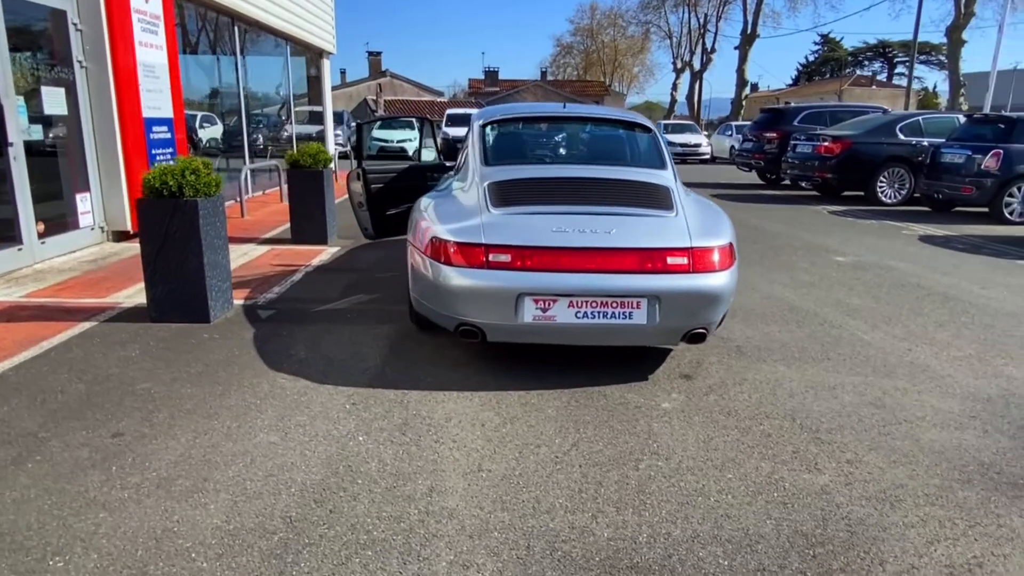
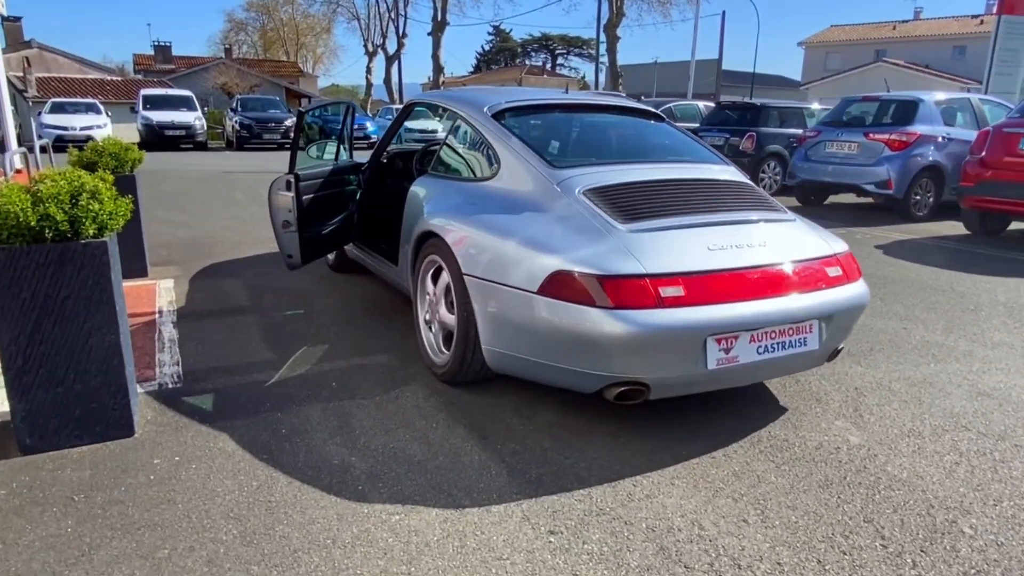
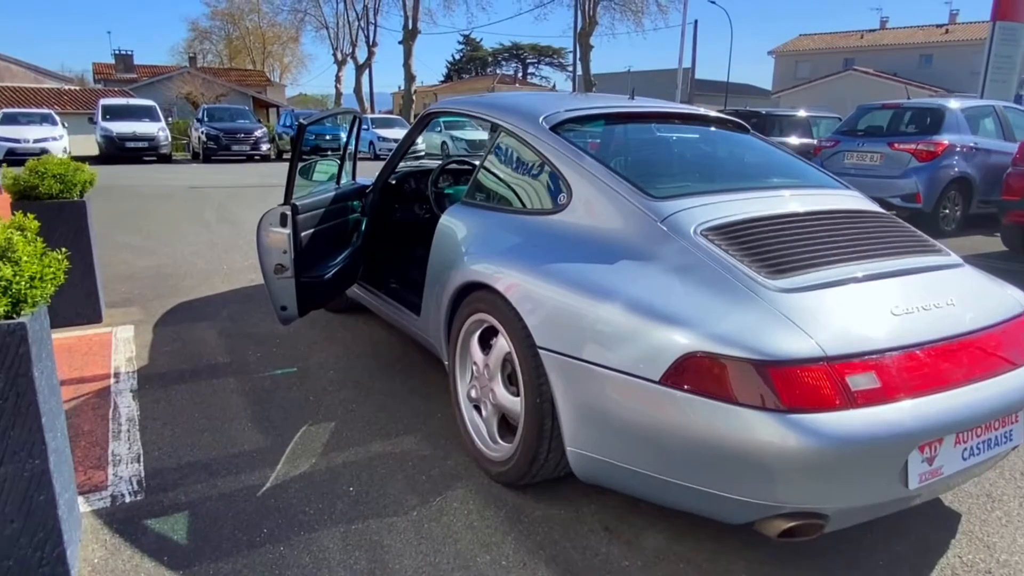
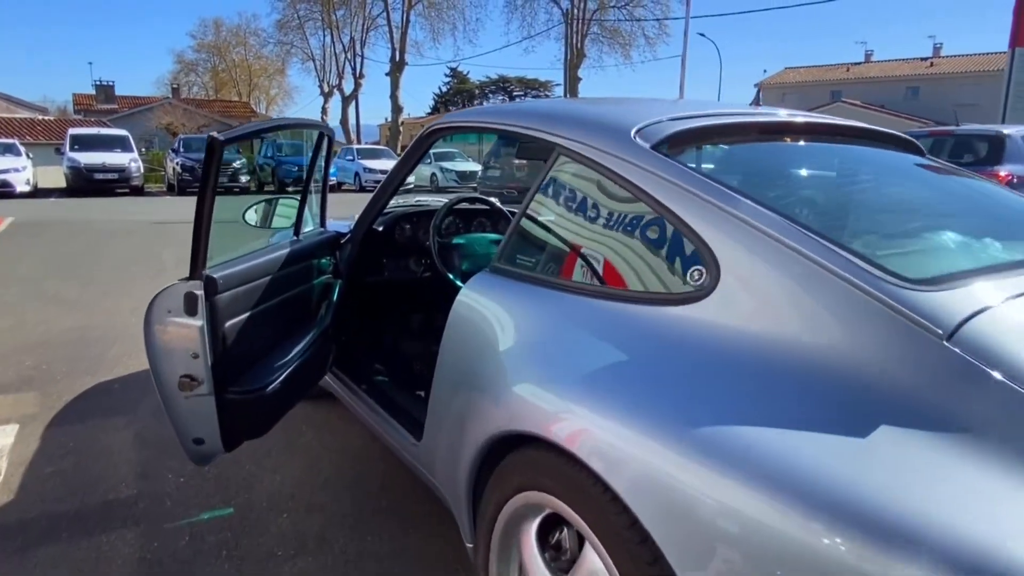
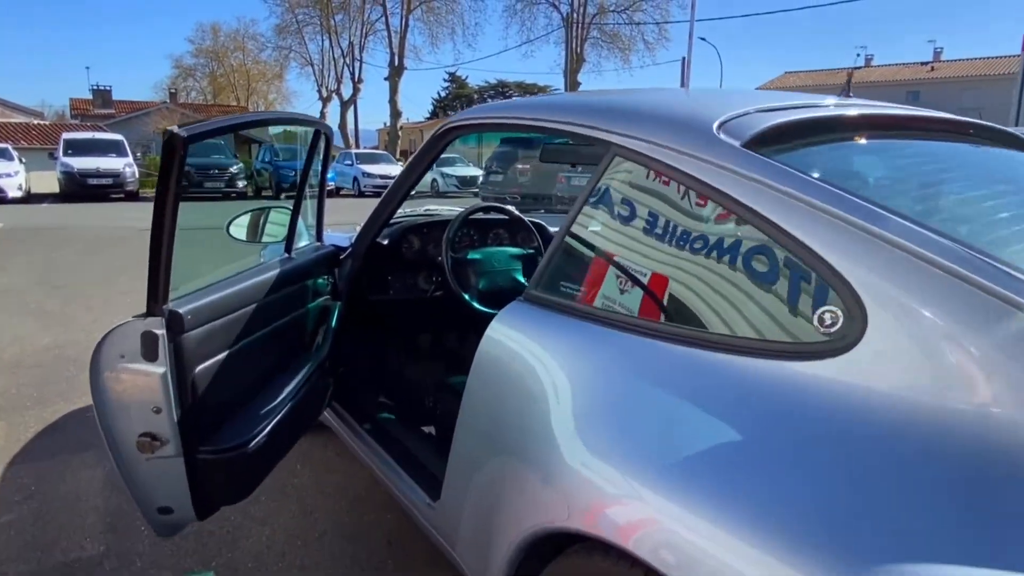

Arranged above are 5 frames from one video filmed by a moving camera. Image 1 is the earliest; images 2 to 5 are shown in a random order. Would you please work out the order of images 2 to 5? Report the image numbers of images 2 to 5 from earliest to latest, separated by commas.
2, 3, 4, 5
